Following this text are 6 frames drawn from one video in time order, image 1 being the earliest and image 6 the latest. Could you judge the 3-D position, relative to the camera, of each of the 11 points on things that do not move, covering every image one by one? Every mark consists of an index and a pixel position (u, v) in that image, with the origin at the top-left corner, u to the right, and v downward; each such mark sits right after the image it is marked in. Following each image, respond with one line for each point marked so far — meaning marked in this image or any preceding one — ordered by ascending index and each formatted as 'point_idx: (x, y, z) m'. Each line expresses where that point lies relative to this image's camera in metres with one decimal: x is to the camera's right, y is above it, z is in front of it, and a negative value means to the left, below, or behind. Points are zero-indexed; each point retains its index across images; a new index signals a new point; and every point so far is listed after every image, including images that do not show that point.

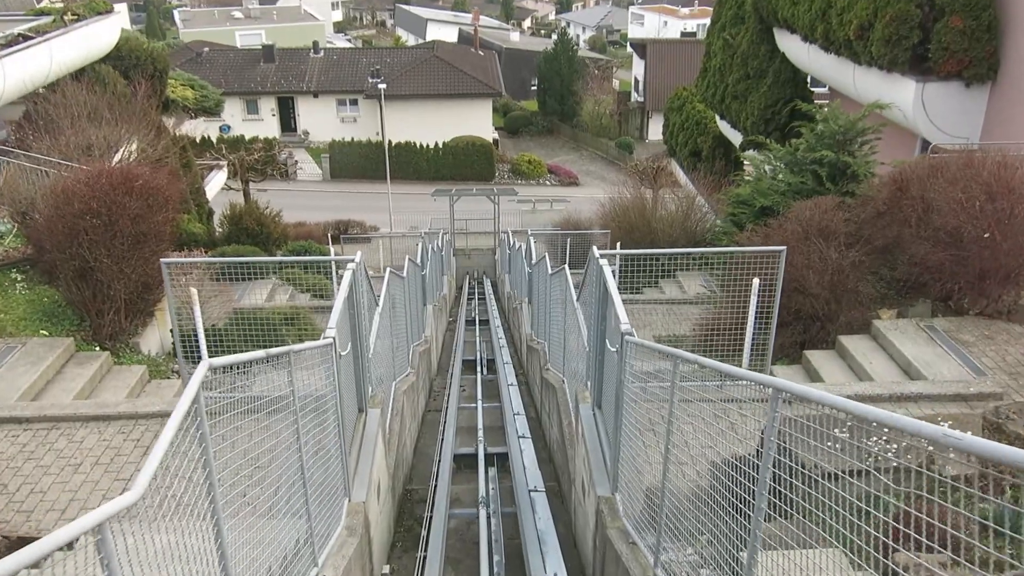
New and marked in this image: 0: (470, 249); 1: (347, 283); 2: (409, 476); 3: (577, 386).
0: (-0.9, +0.8, +18.5) m
1: (-0.7, 0.0, +3.9) m
2: (-0.7, -1.3, +5.9) m
3: (+0.4, -0.6, +5.2) m
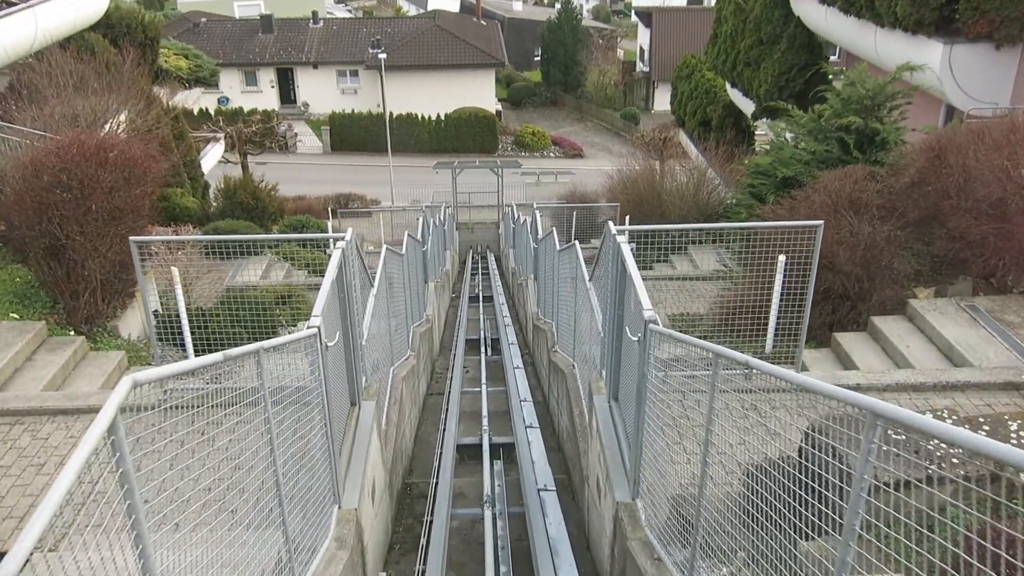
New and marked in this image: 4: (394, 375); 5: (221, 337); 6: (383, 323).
0: (-0.8, +1.4, +18.0) m
1: (-0.7, +0.1, +3.5) m
2: (-0.7, -1.1, +5.5) m
3: (+0.4, -0.5, +4.8) m
4: (-0.8, -0.6, +5.6) m
5: (-1.9, -0.3, +5.7) m
6: (-0.8, -0.2, +5.4) m
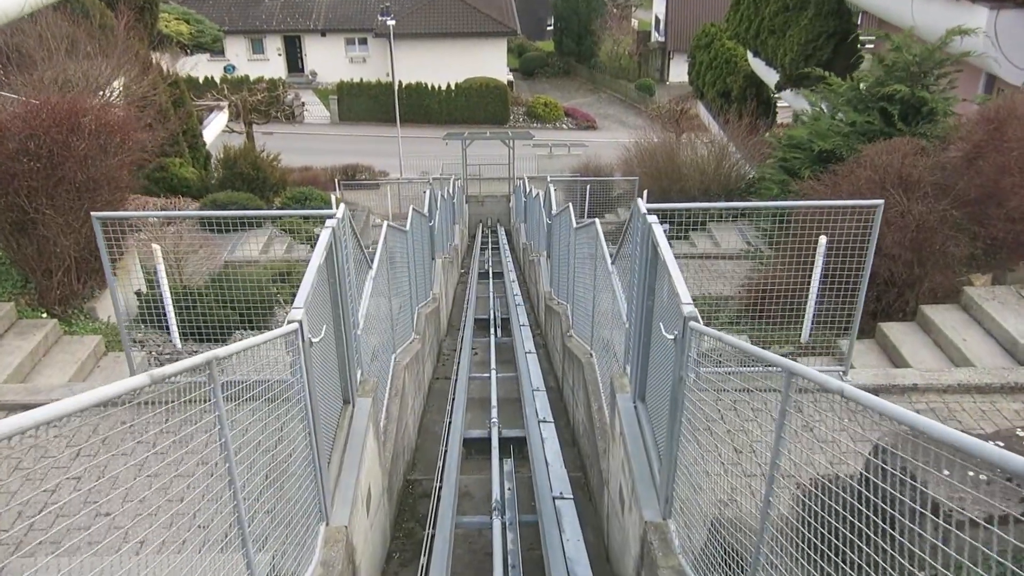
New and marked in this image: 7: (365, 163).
0: (-0.6, +1.9, +17.5) m
1: (-0.7, +0.1, +3.1) m
2: (-0.6, -1.0, +5.1) m
3: (+0.5, -0.4, +4.3) m
4: (-0.7, -0.4, +5.2) m
5: (-1.8, -0.2, +5.2) m
6: (-0.7, -0.1, +5.0) m
7: (-3.4, +2.8, +19.9) m
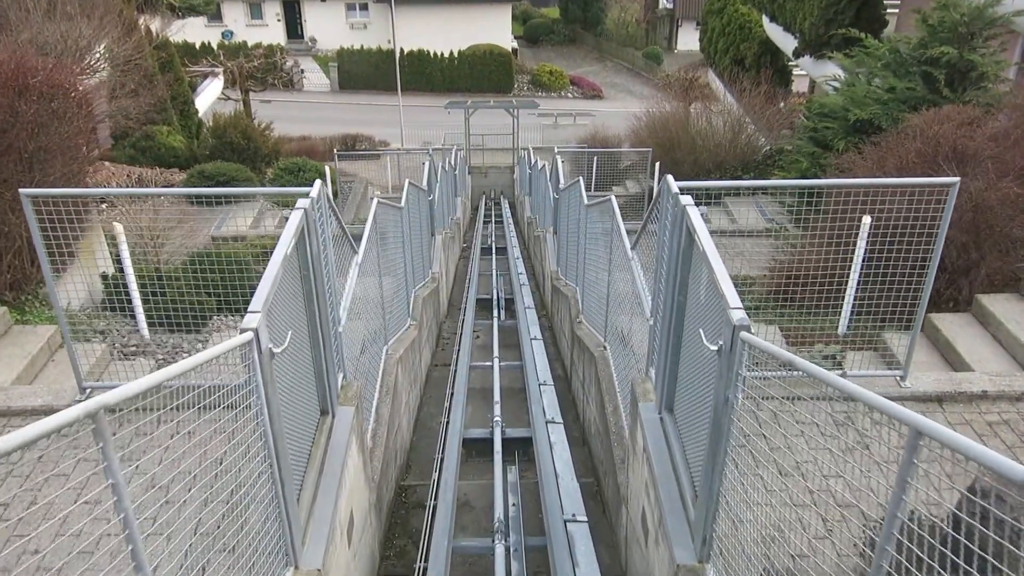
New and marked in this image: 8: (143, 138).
0: (-0.5, +2.4, +16.9) m
1: (-0.6, +0.2, +2.5) m
2: (-0.6, -0.9, +4.6) m
3: (+0.5, -0.3, +3.8) m
4: (-0.7, -0.4, +4.7) m
5: (-1.8, -0.1, +4.7) m
6: (-0.7, 0.0, +4.5) m
7: (-3.3, +3.4, +19.3) m
8: (-4.6, +1.9, +10.9) m
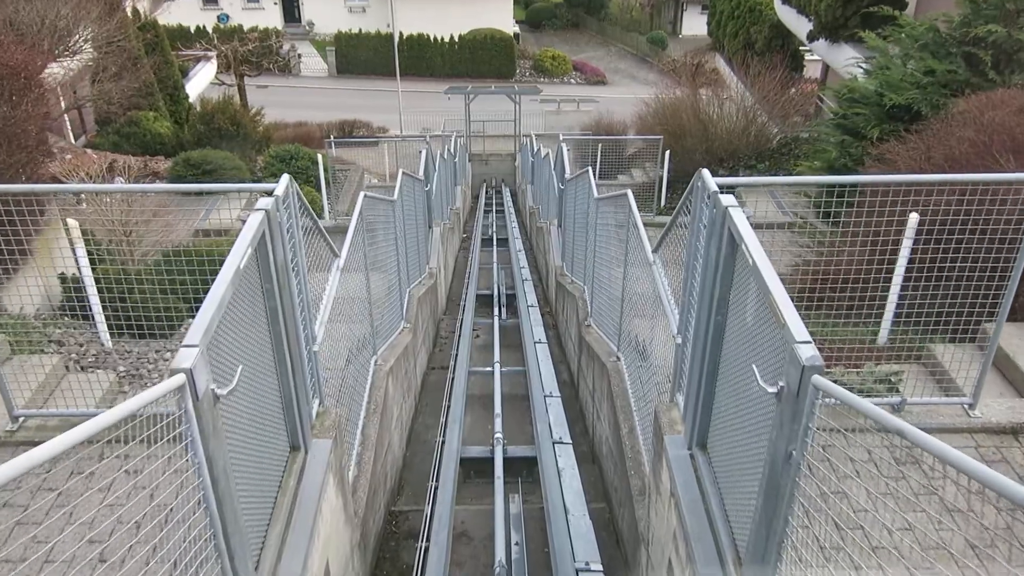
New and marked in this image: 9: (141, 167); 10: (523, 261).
0: (-0.5, +2.5, +16.4) m
1: (-0.6, +0.1, +2.1) m
2: (-0.6, -1.0, +4.2) m
3: (+0.5, -0.4, +3.4) m
4: (-0.7, -0.4, +4.2) m
5: (-1.8, -0.1, +4.3) m
6: (-0.7, 0.0, +4.0) m
7: (-3.2, +3.6, +18.8) m
8: (-4.6, +1.9, +10.4) m
9: (-4.0, +1.3, +9.4) m
10: (+0.1, +0.2, +8.1) m
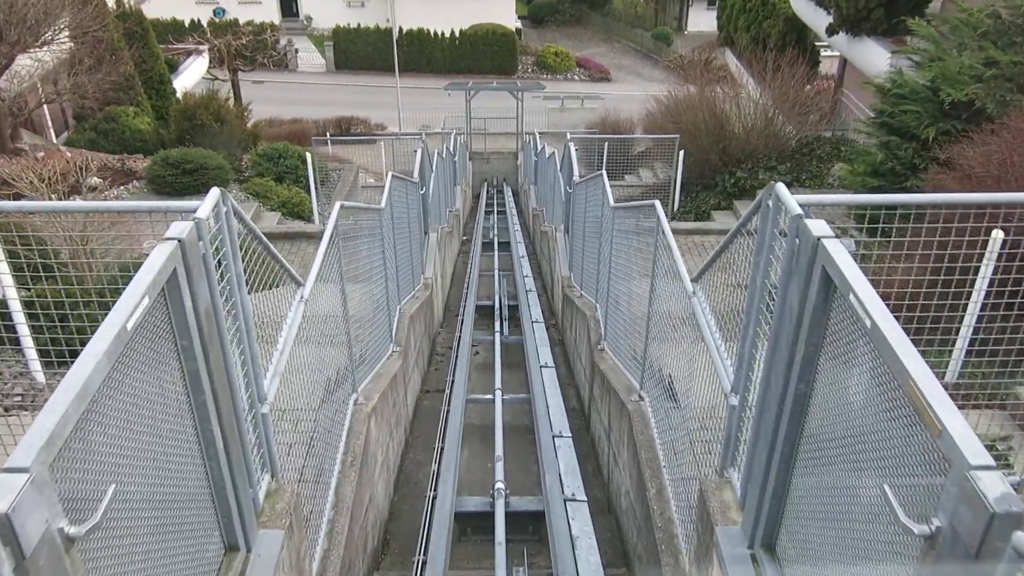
0: (-0.4, +2.5, +15.8) m
1: (-0.6, 0.0, +1.5) m
2: (-0.5, -1.1, +3.6) m
3: (+0.6, -0.5, +2.8) m
4: (-0.6, -0.5, +3.6) m
5: (-1.7, -0.2, +3.7) m
6: (-0.7, -0.1, +3.4) m
7: (-3.2, +3.6, +18.1) m
8: (-4.5, +1.9, +9.8) m
9: (-4.0, +1.2, +8.8) m
10: (+0.1, +0.2, +7.5) m
